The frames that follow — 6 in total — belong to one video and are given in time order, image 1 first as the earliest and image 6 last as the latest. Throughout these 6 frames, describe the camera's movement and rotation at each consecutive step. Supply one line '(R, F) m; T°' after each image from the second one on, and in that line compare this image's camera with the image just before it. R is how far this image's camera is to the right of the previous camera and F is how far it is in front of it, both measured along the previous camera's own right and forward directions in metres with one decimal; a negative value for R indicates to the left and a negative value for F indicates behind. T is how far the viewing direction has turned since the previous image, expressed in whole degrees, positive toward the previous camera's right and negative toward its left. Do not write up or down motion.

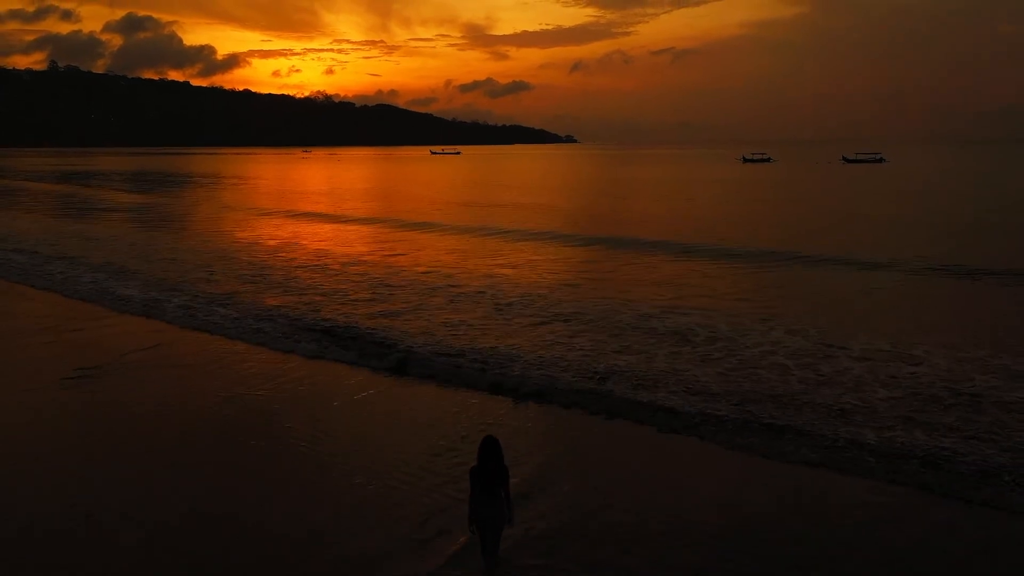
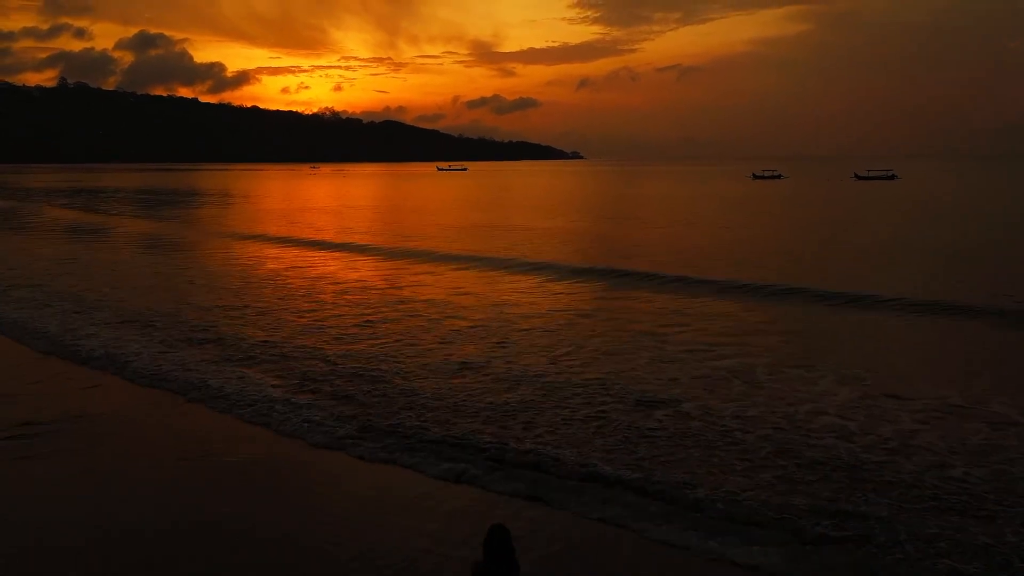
(0.0, +0.9) m; 0°
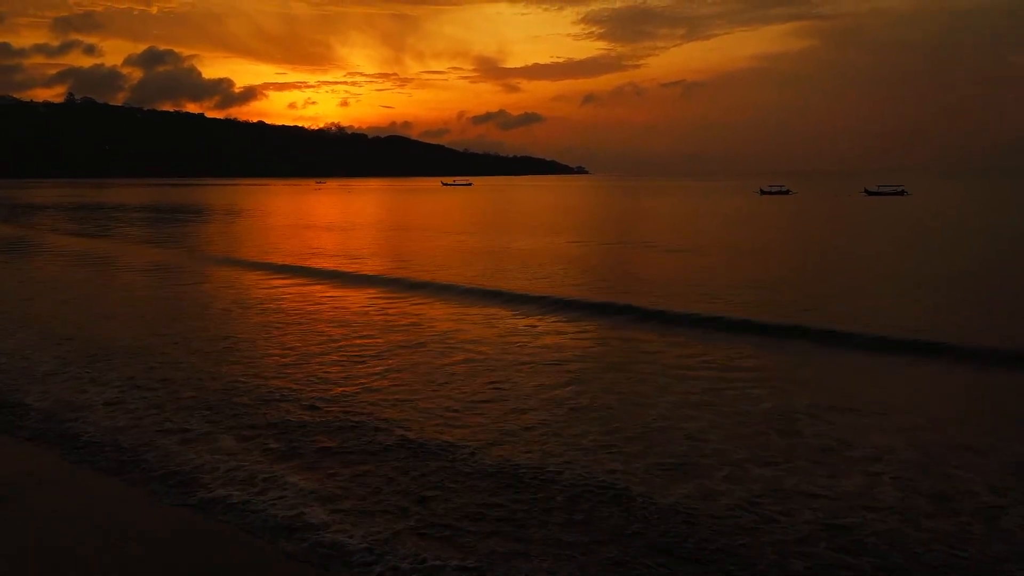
(-0.1, +0.7) m; 0°
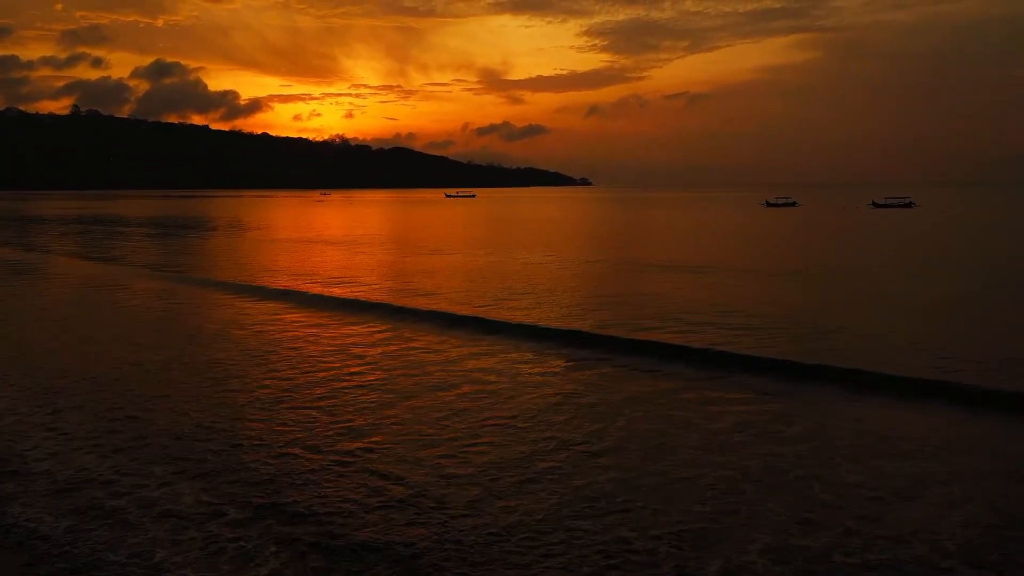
(-0.1, +0.5) m; 0°
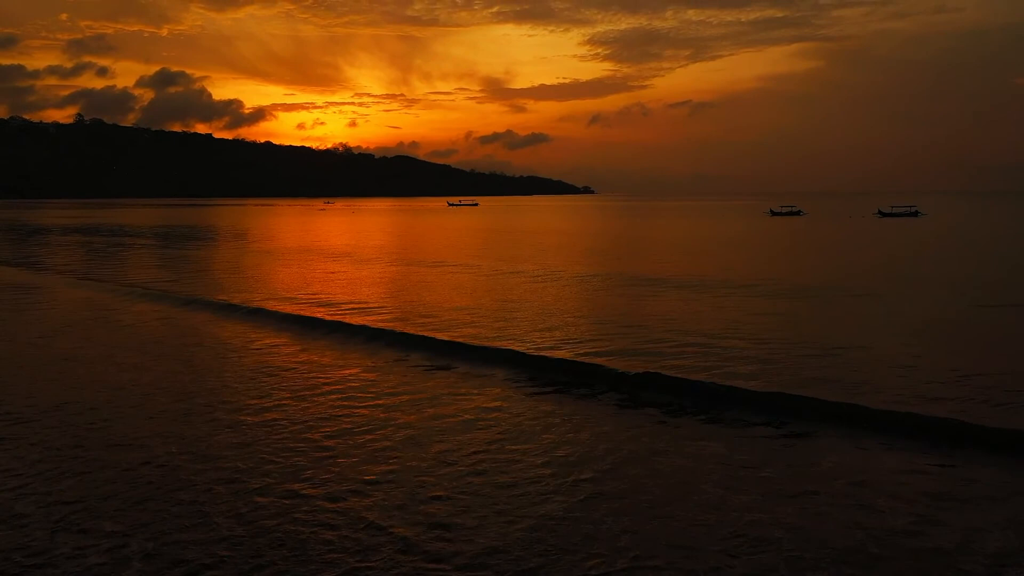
(-0.1, +0.5) m; 0°
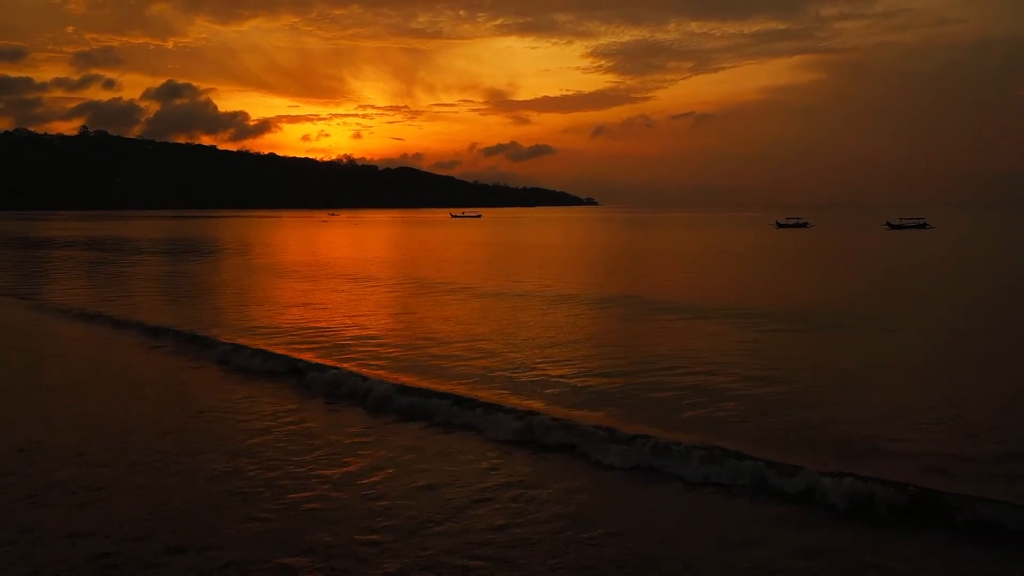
(-0.1, +0.8) m; 0°
